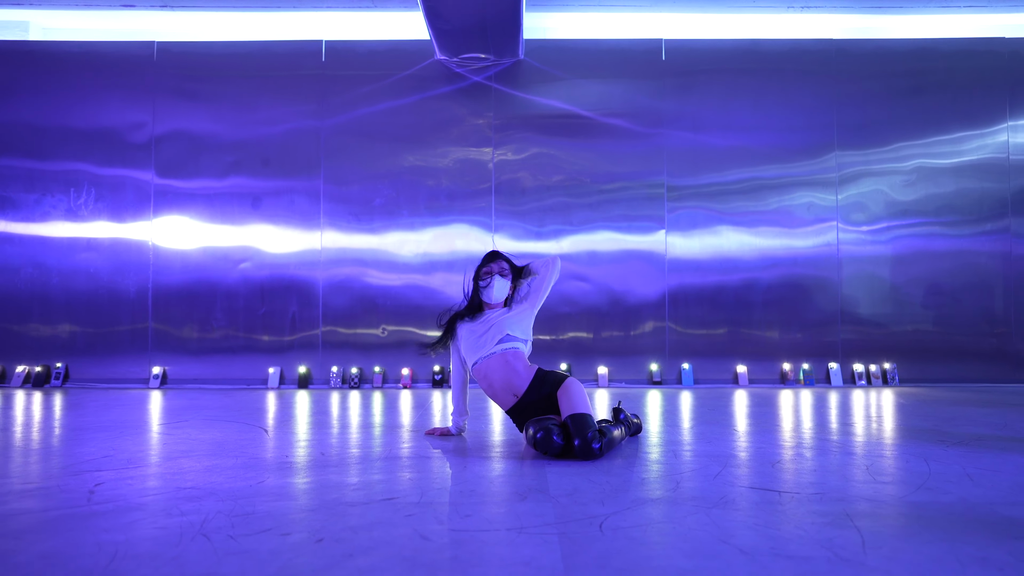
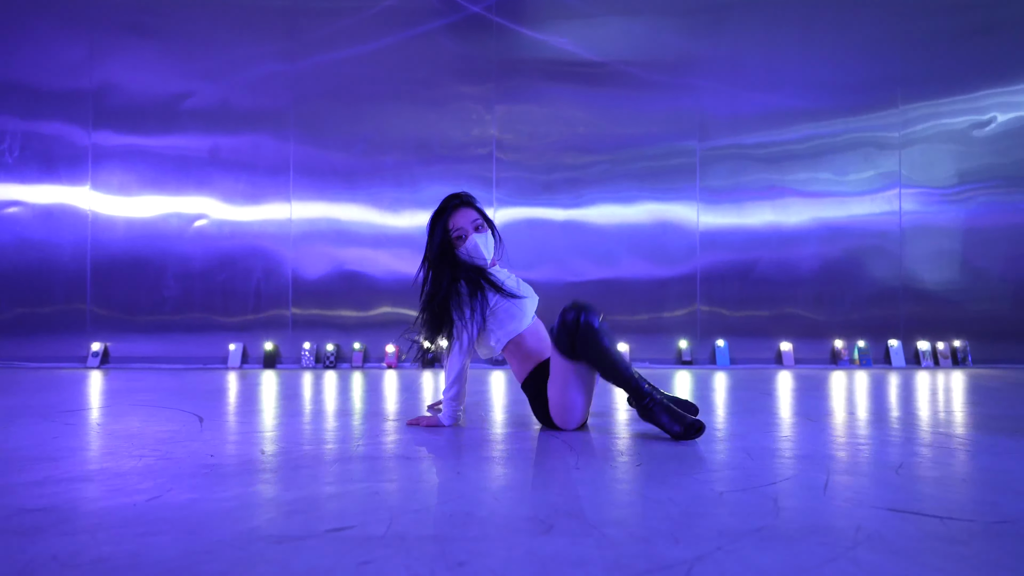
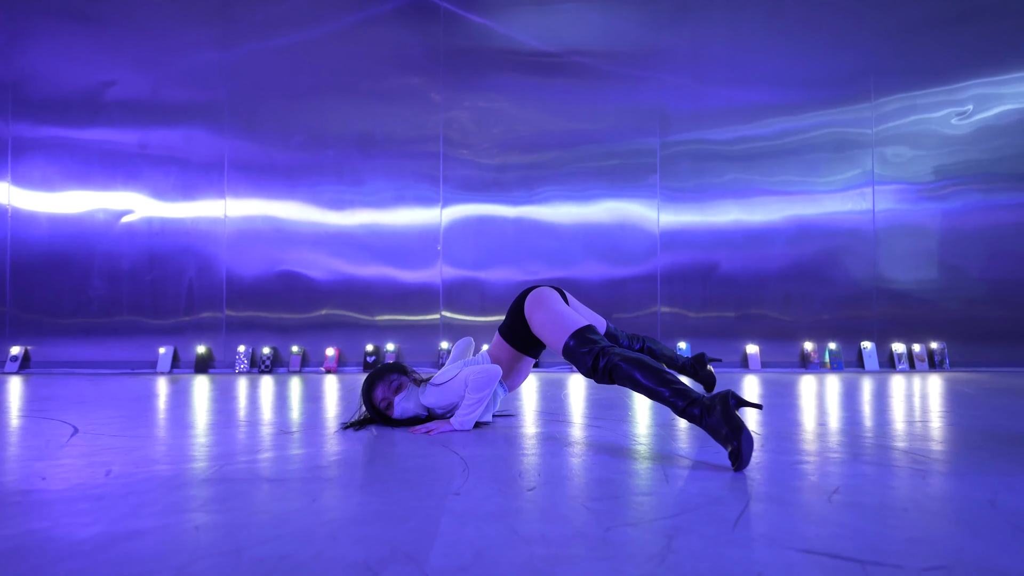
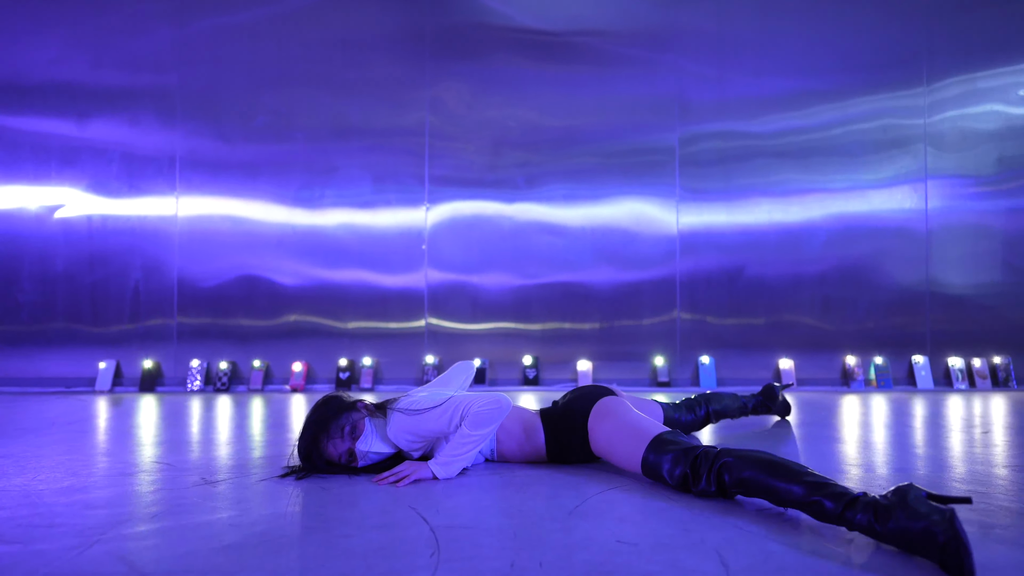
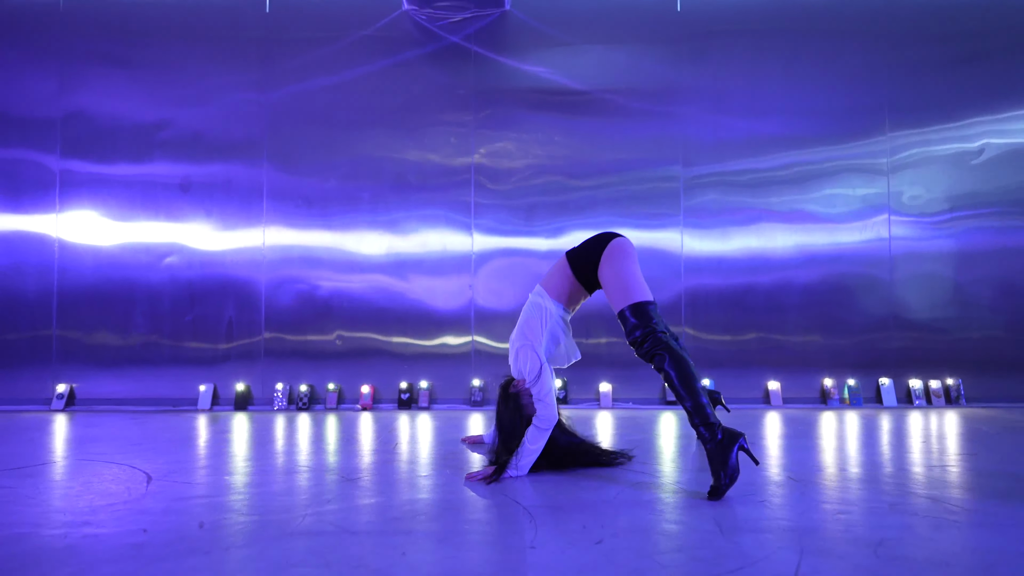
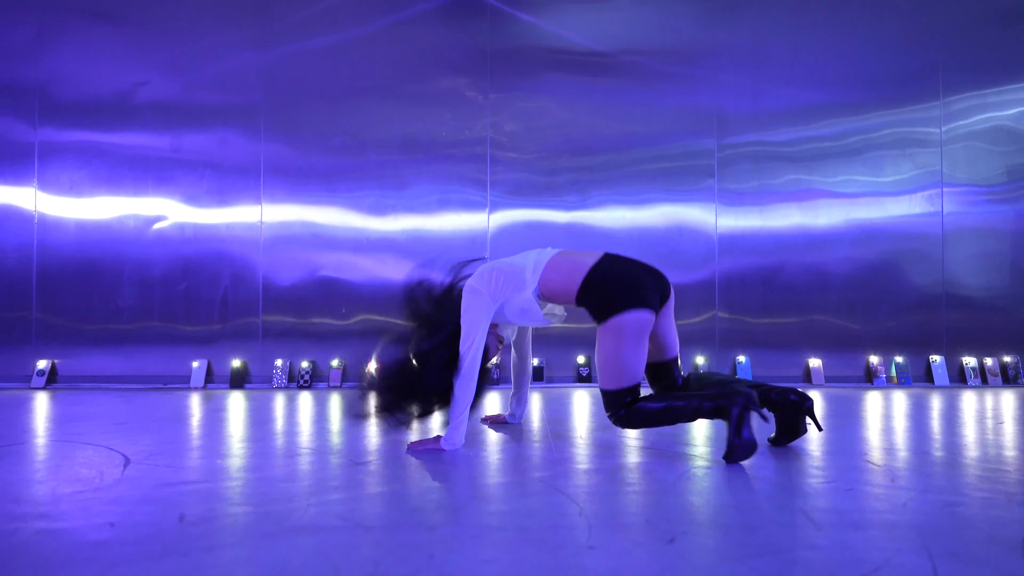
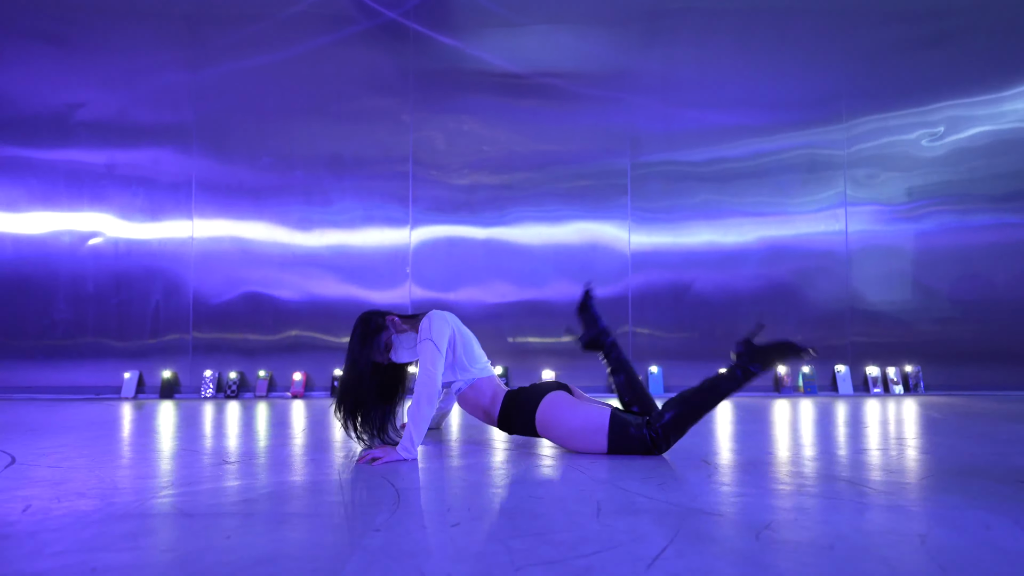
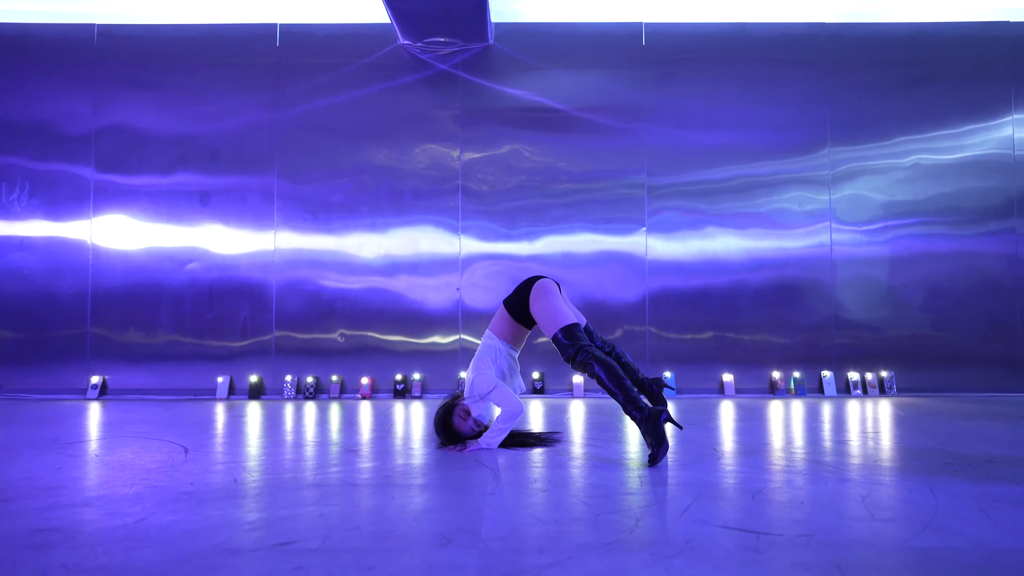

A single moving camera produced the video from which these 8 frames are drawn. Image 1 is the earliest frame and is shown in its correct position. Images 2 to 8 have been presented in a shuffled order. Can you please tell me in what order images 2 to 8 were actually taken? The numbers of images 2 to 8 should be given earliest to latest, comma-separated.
2, 6, 5, 8, 3, 4, 7
